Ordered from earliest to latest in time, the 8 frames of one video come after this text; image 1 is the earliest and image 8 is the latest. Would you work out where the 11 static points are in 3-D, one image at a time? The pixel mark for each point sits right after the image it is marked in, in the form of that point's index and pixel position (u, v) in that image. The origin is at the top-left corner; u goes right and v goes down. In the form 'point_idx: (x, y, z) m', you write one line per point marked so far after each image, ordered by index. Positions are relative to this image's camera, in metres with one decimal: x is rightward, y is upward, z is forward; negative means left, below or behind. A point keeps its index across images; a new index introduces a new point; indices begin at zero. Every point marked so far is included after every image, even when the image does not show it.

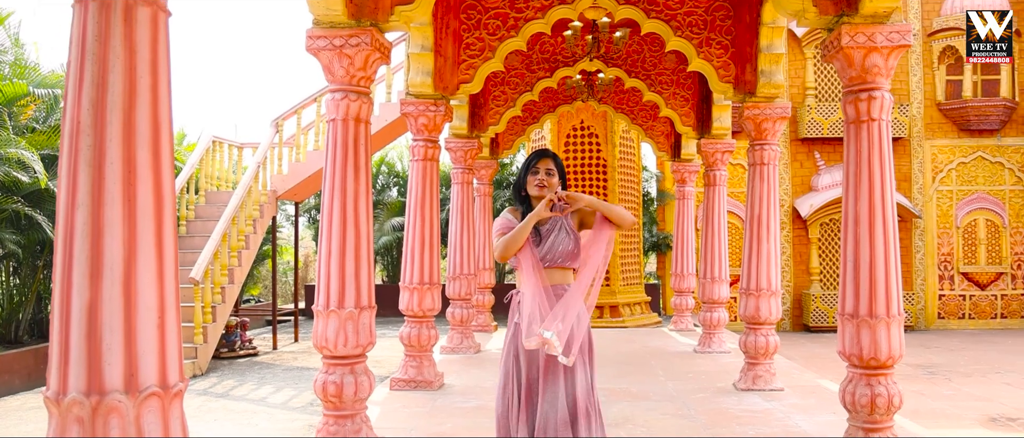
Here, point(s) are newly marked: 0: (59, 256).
0: (-1.1, -0.1, +1.8) m
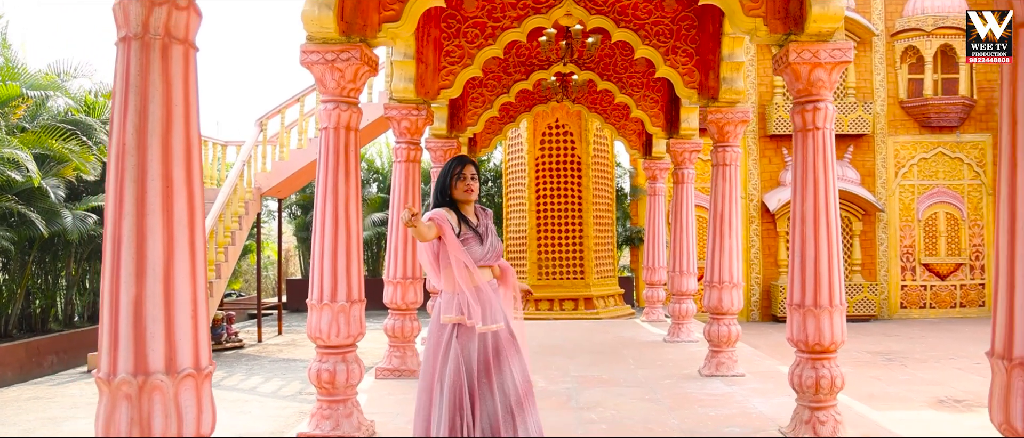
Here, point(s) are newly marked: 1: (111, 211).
0: (-1.1, -0.1, +2.1) m
1: (-1.1, 0.0, +2.1) m
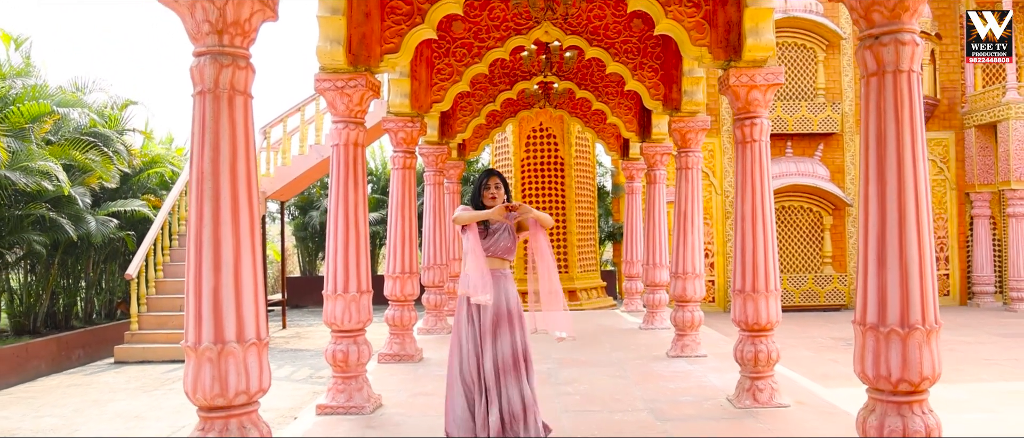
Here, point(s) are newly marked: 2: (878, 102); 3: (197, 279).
0: (-1.2, -0.1, +2.8) m
1: (-1.2, 0.0, +2.8) m
2: (+1.5, +0.5, +3.1) m
3: (-1.2, -0.2, +2.8) m
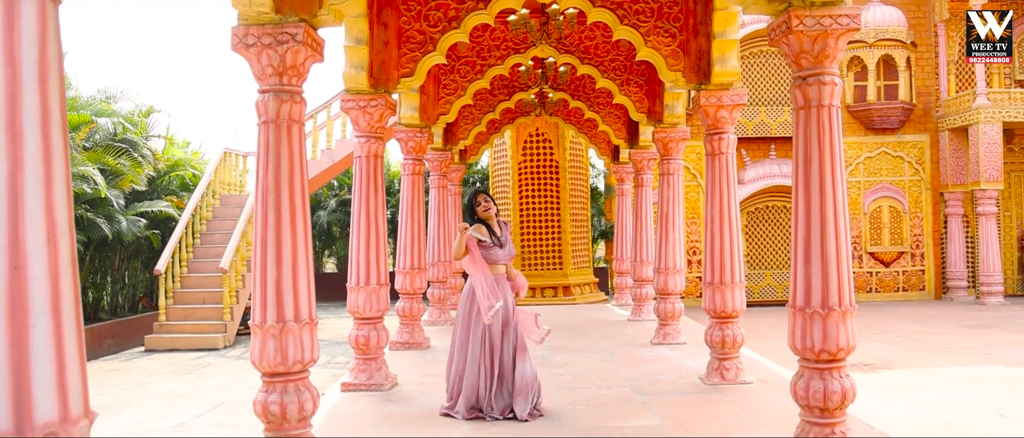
0: (-1.2, -0.2, +3.5) m
1: (-1.2, 0.0, +3.5) m
2: (+1.5, +0.5, +3.8) m
3: (-1.2, -0.3, +3.5) m
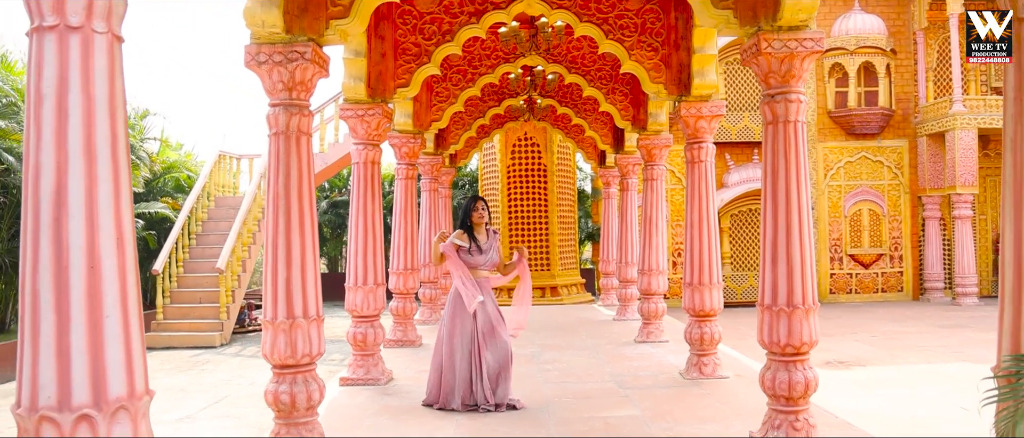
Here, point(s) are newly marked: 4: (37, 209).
0: (-1.3, -0.2, +3.8) m
1: (-1.3, -0.1, +3.8) m
2: (+1.5, +0.4, +4.1) m
3: (-1.2, -0.3, +3.8) m
4: (-1.2, 0.0, +1.9) m
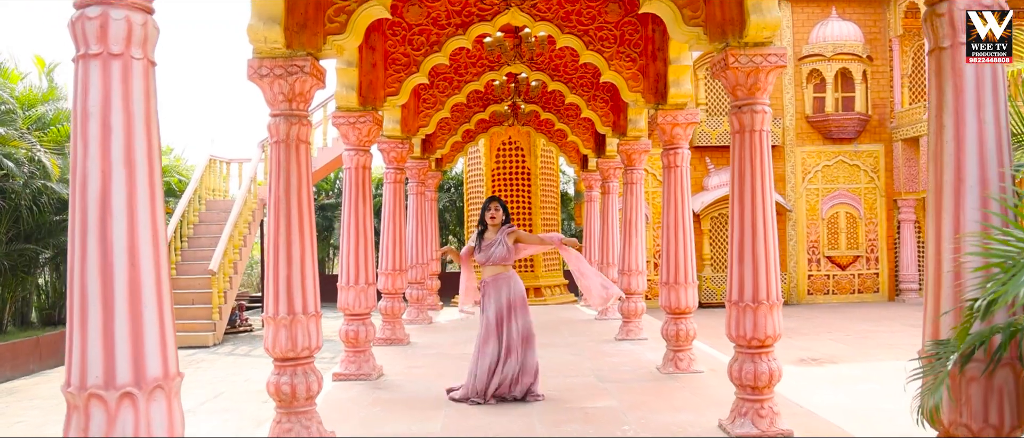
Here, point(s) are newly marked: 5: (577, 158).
0: (-1.3, -0.2, +4.1) m
1: (-1.3, -0.1, +4.1) m
2: (+1.4, +0.4, +4.5) m
3: (-1.3, -0.3, +4.1) m
4: (-1.3, 0.0, +2.2) m
5: (+1.0, +1.0, +11.9) m
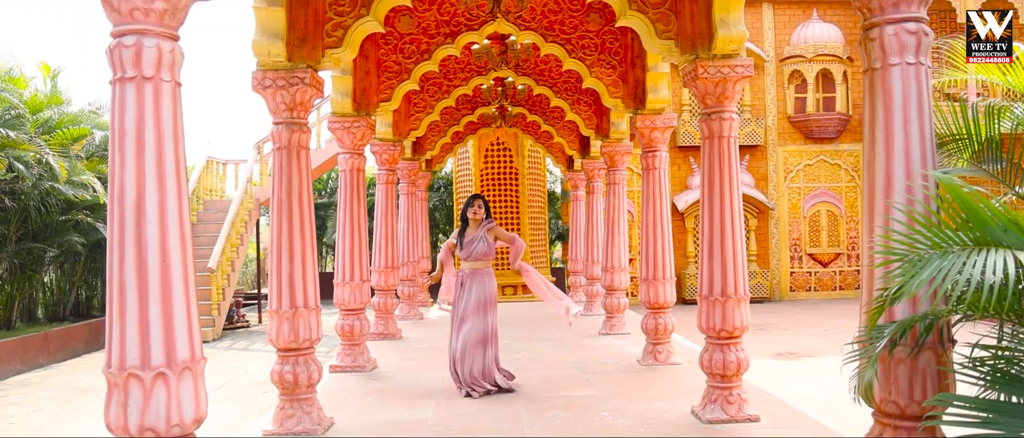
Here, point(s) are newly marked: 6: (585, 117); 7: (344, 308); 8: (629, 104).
0: (-1.4, -0.2, +4.4) m
1: (-1.4, -0.1, +4.4) m
2: (+1.3, +0.4, +4.8) m
3: (-1.4, -0.3, +4.4) m
4: (-1.3, 0.0, +2.5) m
5: (+0.8, +1.0, +12.2) m
6: (+0.9, +1.2, +8.9) m
7: (-1.5, -0.8, +6.5) m
8: (+1.1, +1.1, +6.9) m
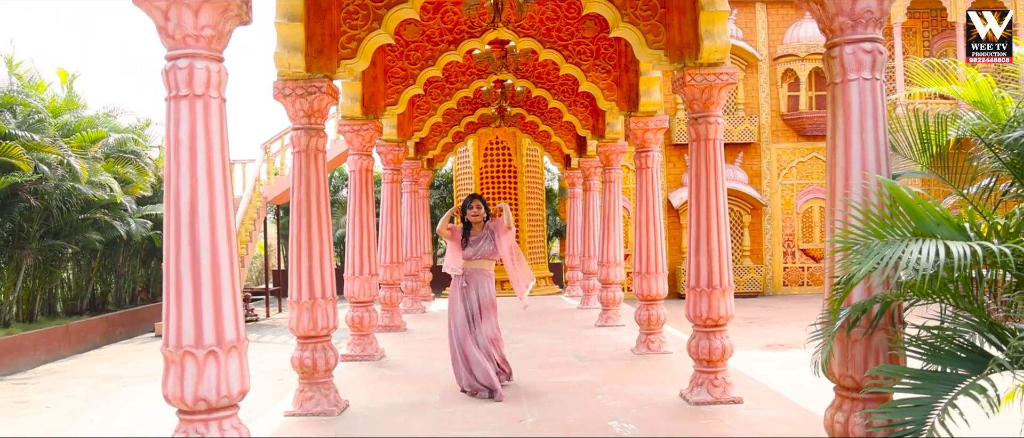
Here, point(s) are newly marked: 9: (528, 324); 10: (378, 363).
0: (-1.4, -0.2, +4.8) m
1: (-1.4, -0.1, +4.8) m
2: (+1.3, +0.4, +5.2) m
3: (-1.4, -0.3, +4.8) m
4: (-1.3, 0.0, +2.9) m
5: (+0.8, +1.1, +12.6) m
6: (+0.9, +1.3, +9.3) m
7: (-1.5, -0.8, +6.8) m
8: (+1.1, +1.1, +7.3) m
9: (+0.2, -1.4, +9.5) m
10: (-1.2, -1.3, +6.7) m
